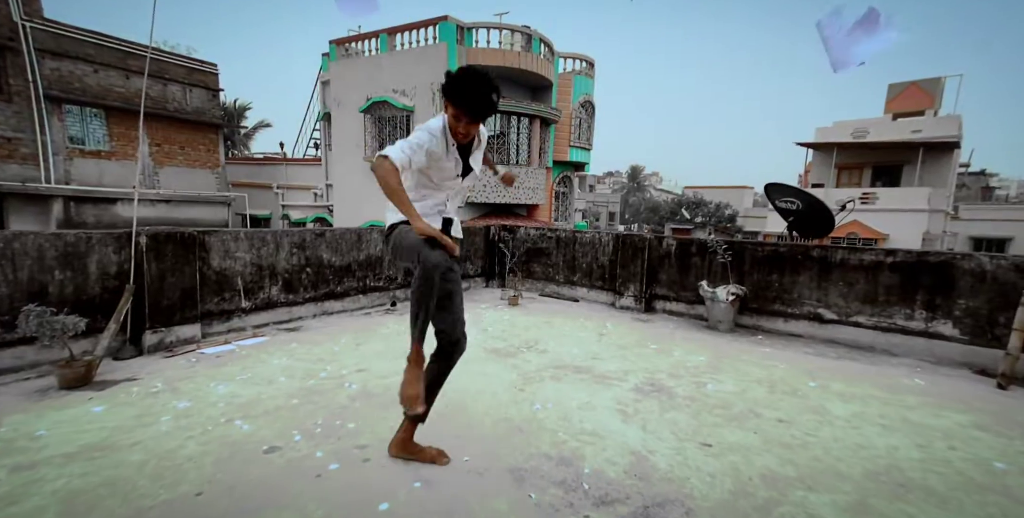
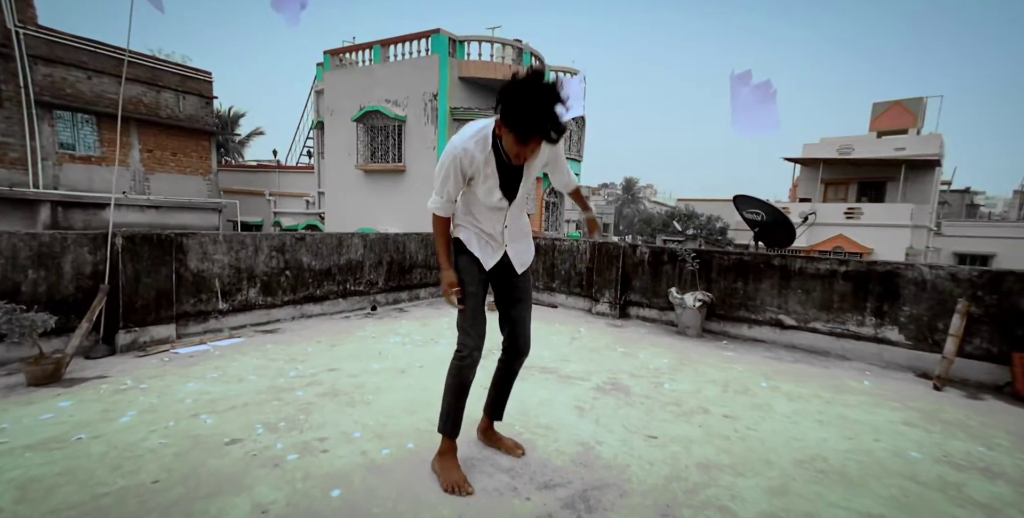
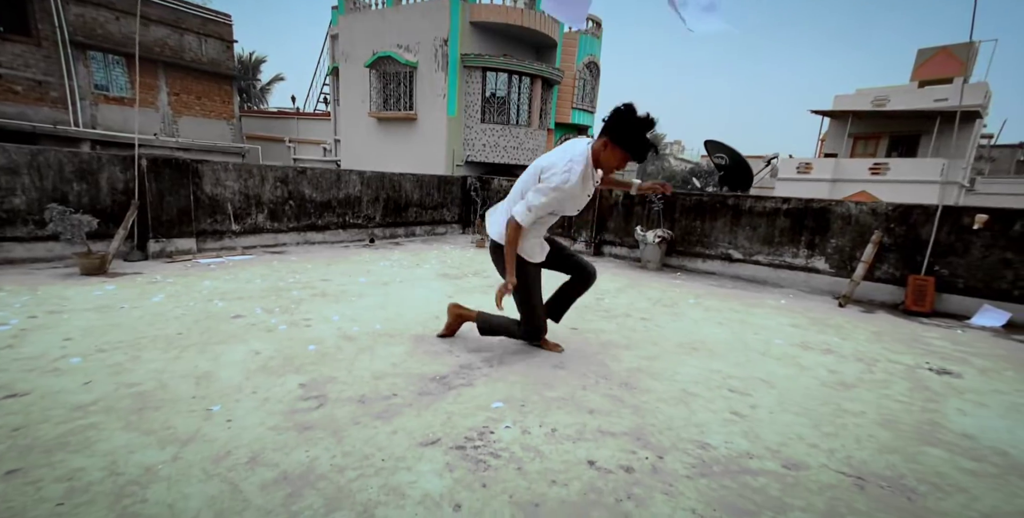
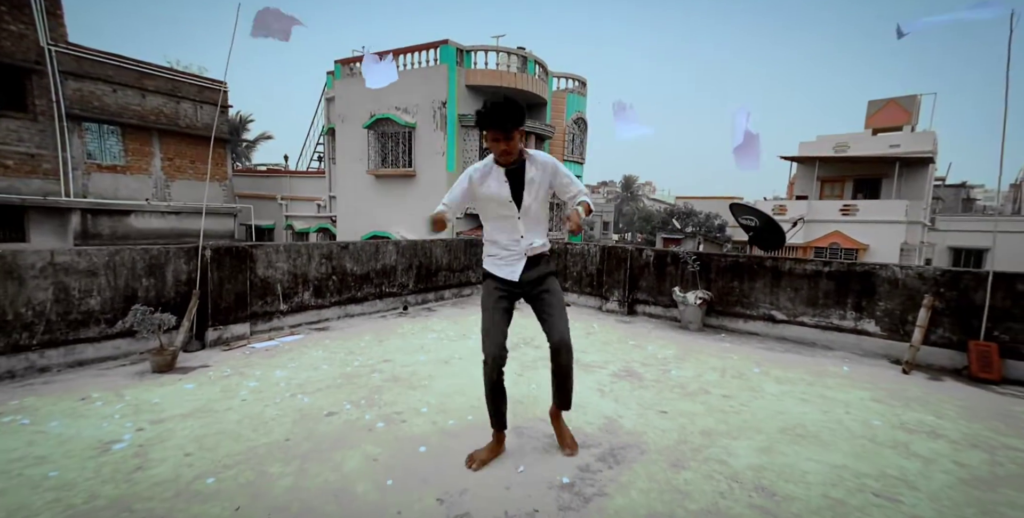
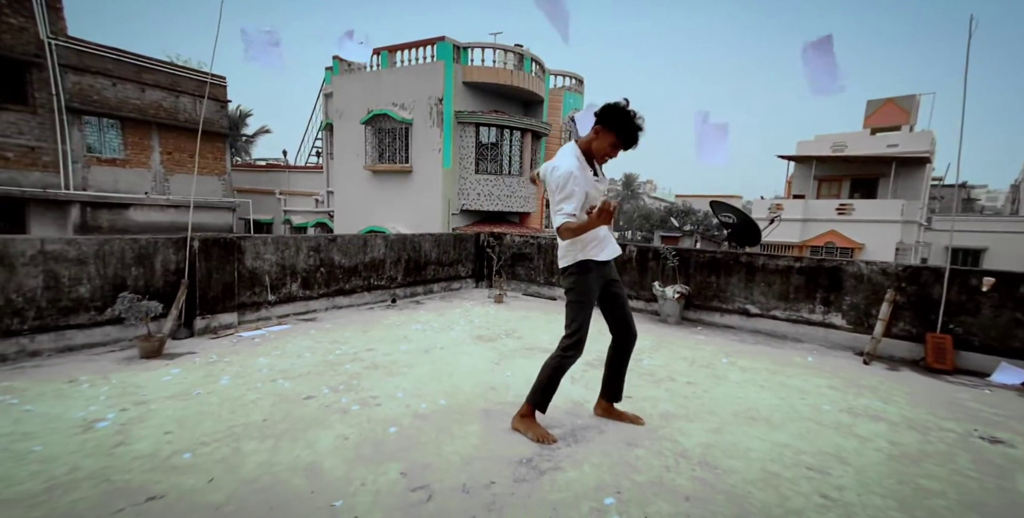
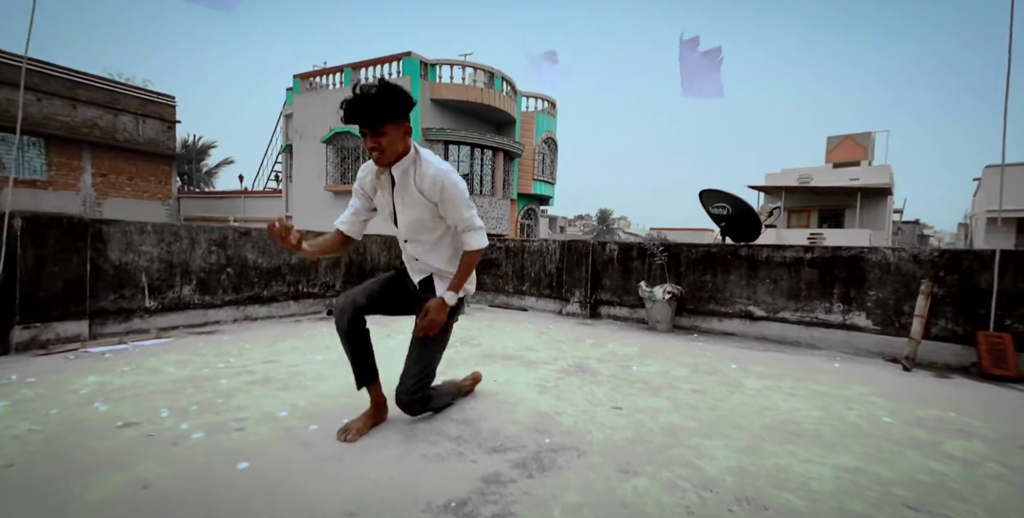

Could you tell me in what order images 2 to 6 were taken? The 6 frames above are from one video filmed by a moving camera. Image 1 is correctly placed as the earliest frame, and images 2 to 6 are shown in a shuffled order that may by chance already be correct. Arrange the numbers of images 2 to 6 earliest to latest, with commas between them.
4, 2, 5, 3, 6
